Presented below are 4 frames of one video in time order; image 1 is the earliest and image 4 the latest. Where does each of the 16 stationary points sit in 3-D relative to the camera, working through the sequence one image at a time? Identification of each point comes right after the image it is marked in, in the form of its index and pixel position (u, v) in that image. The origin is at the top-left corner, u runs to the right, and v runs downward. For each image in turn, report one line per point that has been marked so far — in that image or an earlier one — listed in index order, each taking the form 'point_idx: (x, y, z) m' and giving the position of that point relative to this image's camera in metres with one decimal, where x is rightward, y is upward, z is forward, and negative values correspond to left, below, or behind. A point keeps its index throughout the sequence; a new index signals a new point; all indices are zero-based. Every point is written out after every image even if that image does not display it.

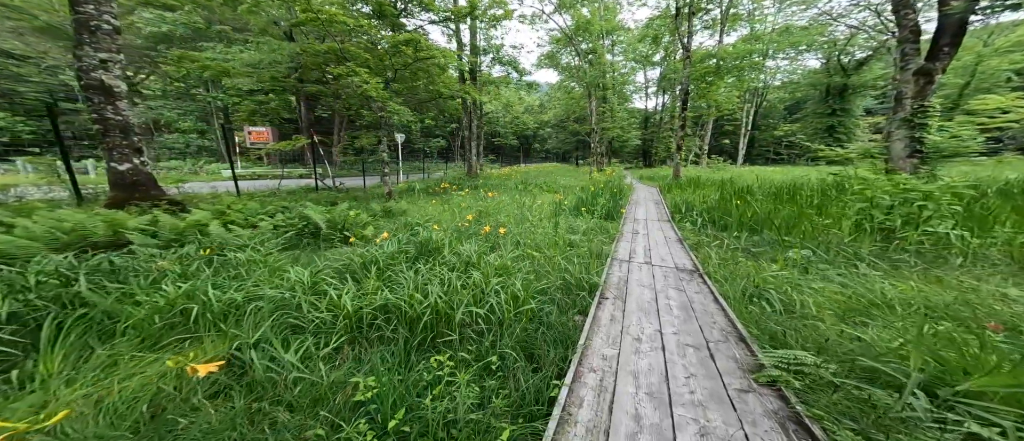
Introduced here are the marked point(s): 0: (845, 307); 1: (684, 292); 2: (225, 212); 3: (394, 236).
0: (+1.9, -0.5, +1.9) m
1: (+1.3, -0.5, +2.4) m
2: (-3.4, +0.1, +3.9) m
3: (-1.1, -0.1, +3.0) m
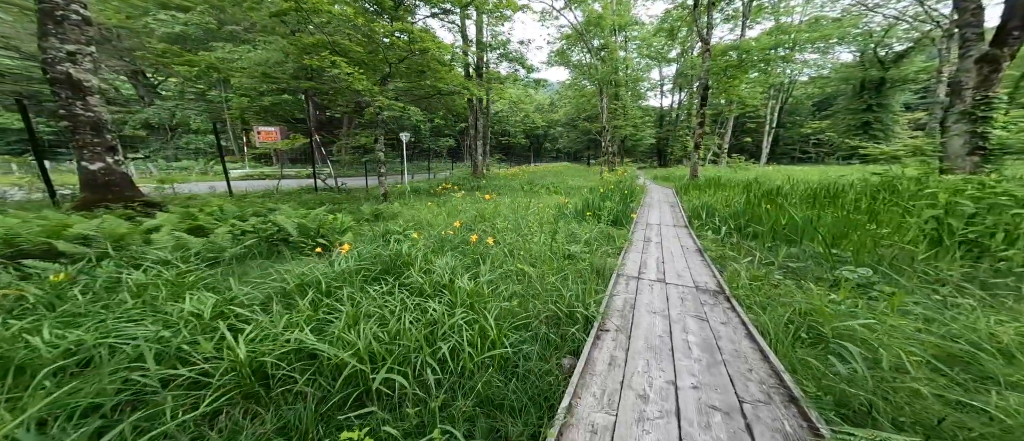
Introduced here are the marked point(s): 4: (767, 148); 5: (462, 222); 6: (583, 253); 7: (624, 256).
0: (+1.8, -0.6, +1.4) m
1: (+1.1, -0.6, +1.9) m
2: (-3.4, +0.1, +3.6) m
3: (-1.2, -0.2, +2.6) m
4: (+14.8, +4.3, +19.3) m
5: (-0.6, -0.1, +3.7) m
6: (+0.6, -0.3, +3.0) m
7: (+1.1, -0.4, +3.4) m
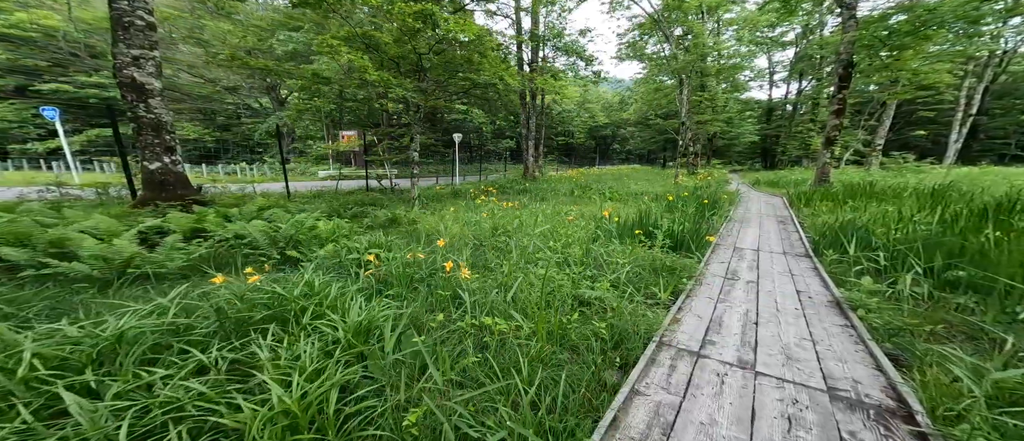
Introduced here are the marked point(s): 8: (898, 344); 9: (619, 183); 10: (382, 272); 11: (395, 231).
0: (+1.3, -0.8, 0.0) m
1: (+0.8, -0.8, +0.7) m
2: (-3.2, +0.1, +3.5) m
3: (-1.3, -0.3, +2.0) m
4: (+18.5, +3.2, +14.2) m
5: (-0.5, -0.2, +2.9) m
6: (+0.6, -0.5, +1.9) m
7: (+1.1, -0.6, +2.2) m
8: (+2.3, -0.7, +1.9) m
9: (+3.6, +1.3, +10.8) m
10: (-0.8, -0.3, +2.1) m
11: (-1.4, -0.1, +3.6) m
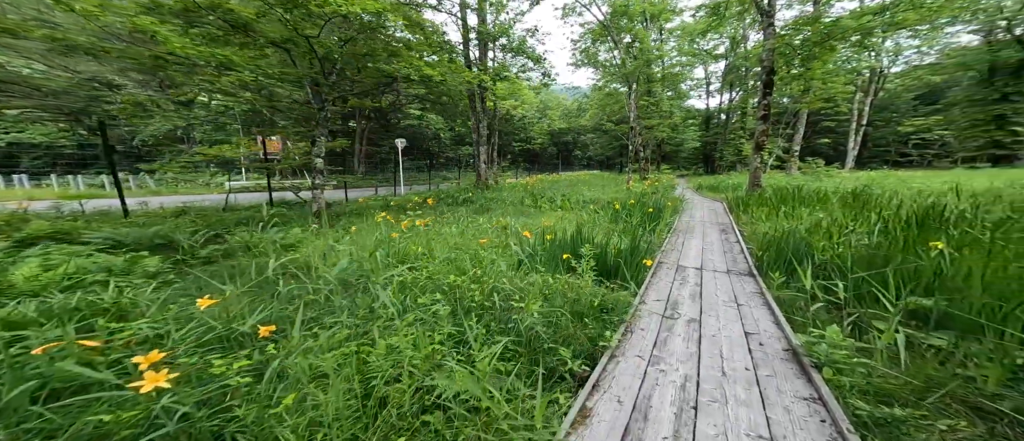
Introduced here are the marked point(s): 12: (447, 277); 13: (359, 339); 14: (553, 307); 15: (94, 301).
0: (+0.7, -0.9, -0.7) m
1: (+0.2, -1.0, -0.1) m
2: (-4.2, -0.3, +2.2) m
3: (-2.0, -0.5, +1.0) m
4: (+16.2, +3.2, +15.4) m
5: (-1.4, -0.4, +1.9) m
6: (-0.2, -0.7, +1.1) m
7: (+0.3, -0.8, +1.4) m
8: (+1.5, -0.9, +1.3) m
9: (+1.7, +1.0, +10.3) m
10: (-1.6, -0.5, +1.1) m
11: (-2.3, -0.4, +2.6) m
12: (-0.5, -0.4, +2.6) m
13: (-0.8, -0.6, +1.7) m
14: (+0.3, -0.5, +2.3) m
15: (-2.1, -0.4, +1.8) m
